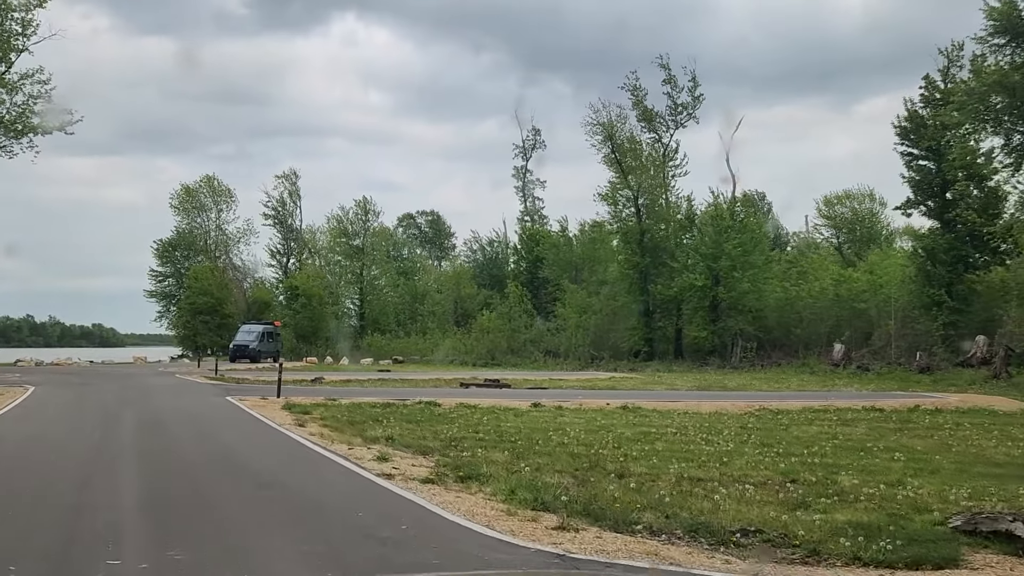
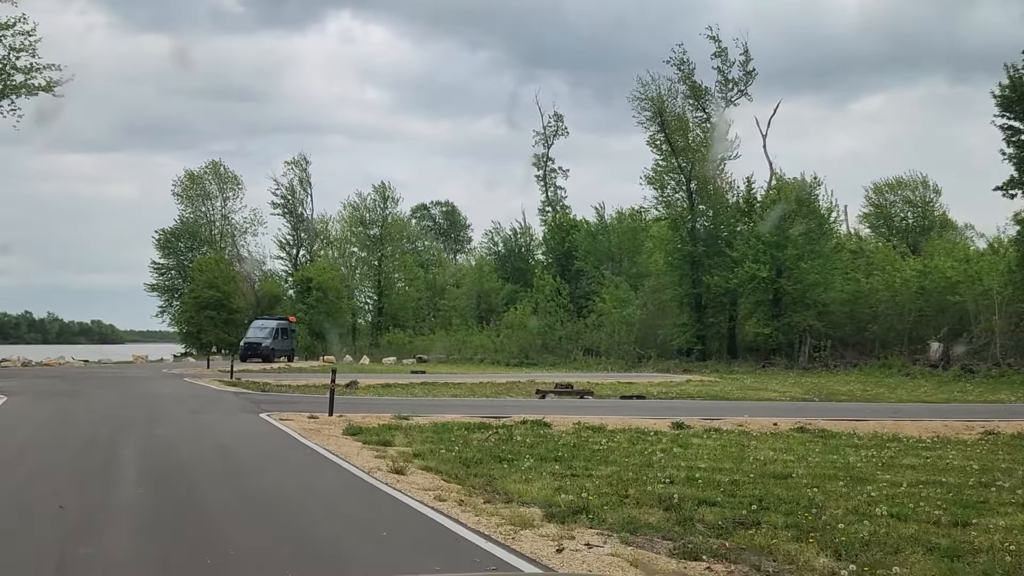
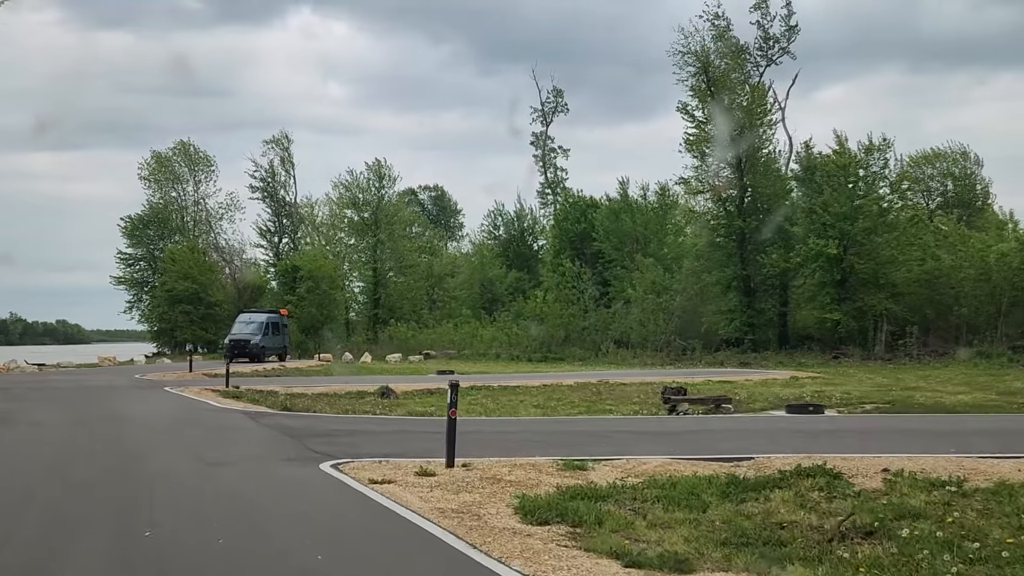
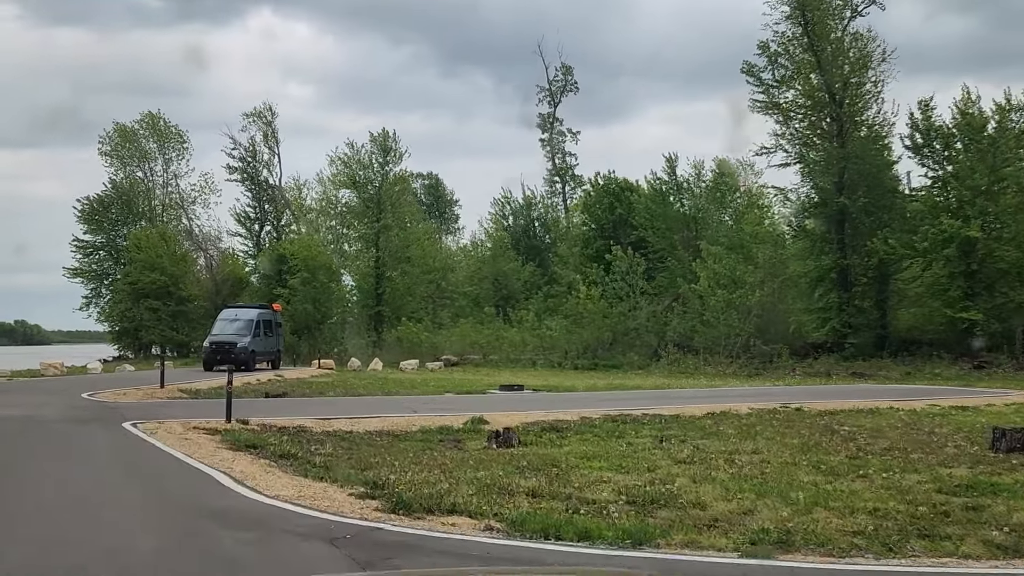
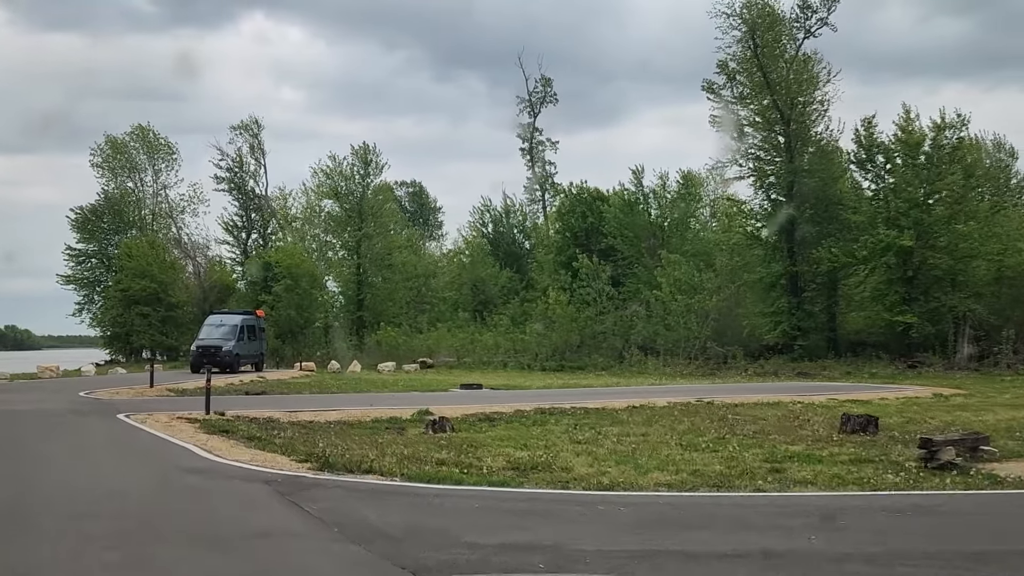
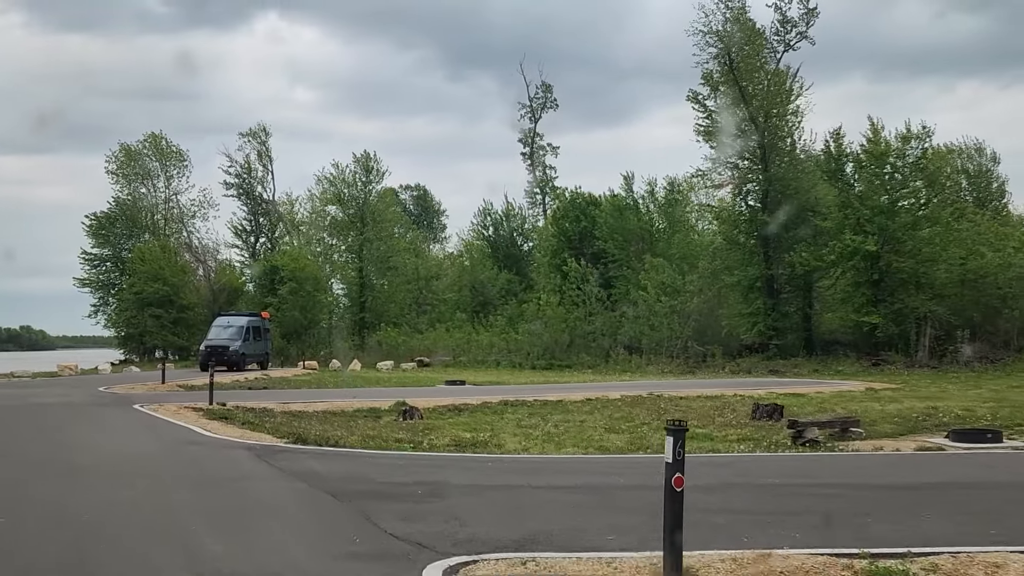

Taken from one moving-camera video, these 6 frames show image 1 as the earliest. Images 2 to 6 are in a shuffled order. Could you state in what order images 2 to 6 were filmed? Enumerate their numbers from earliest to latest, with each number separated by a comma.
2, 3, 6, 5, 4
